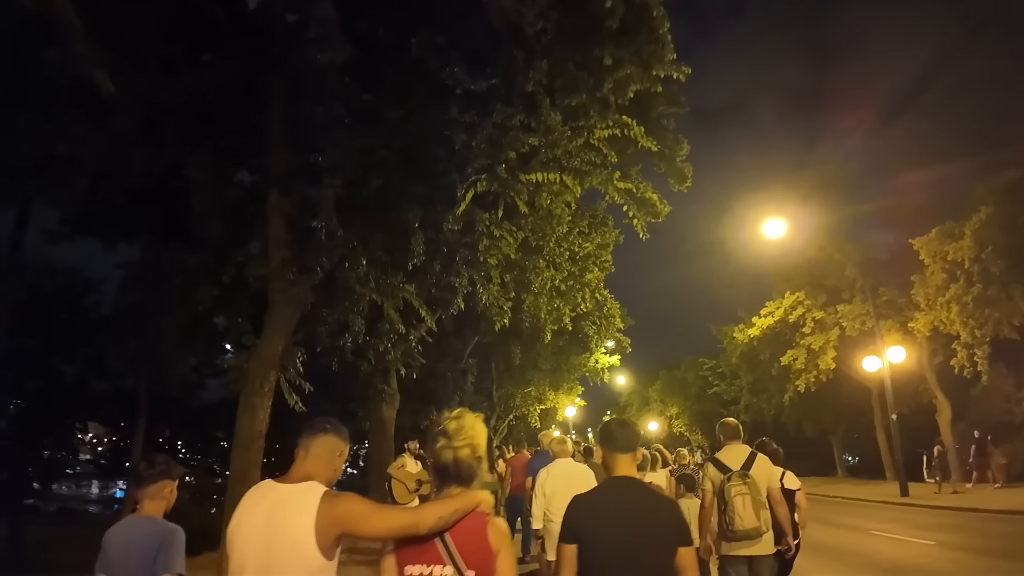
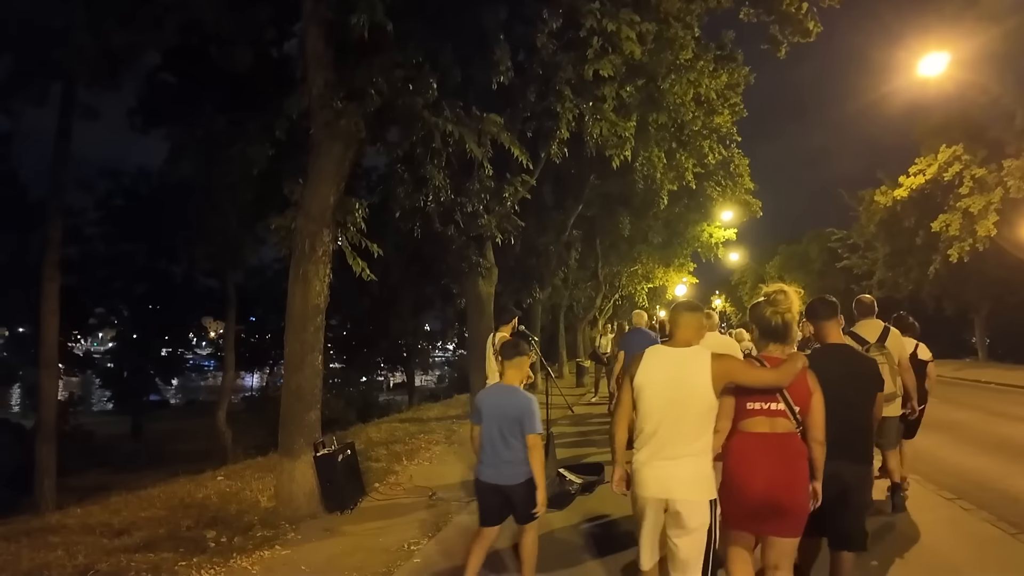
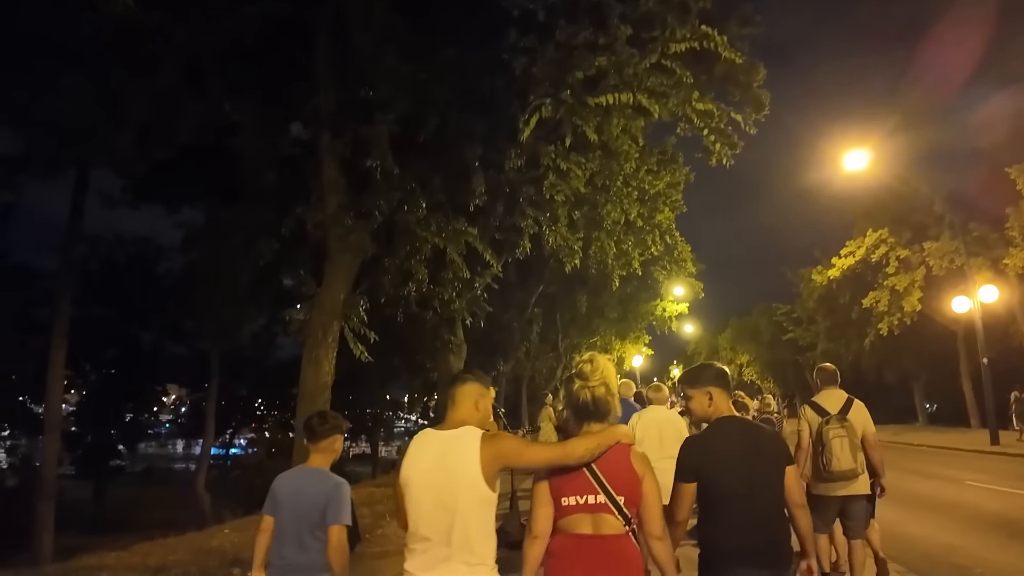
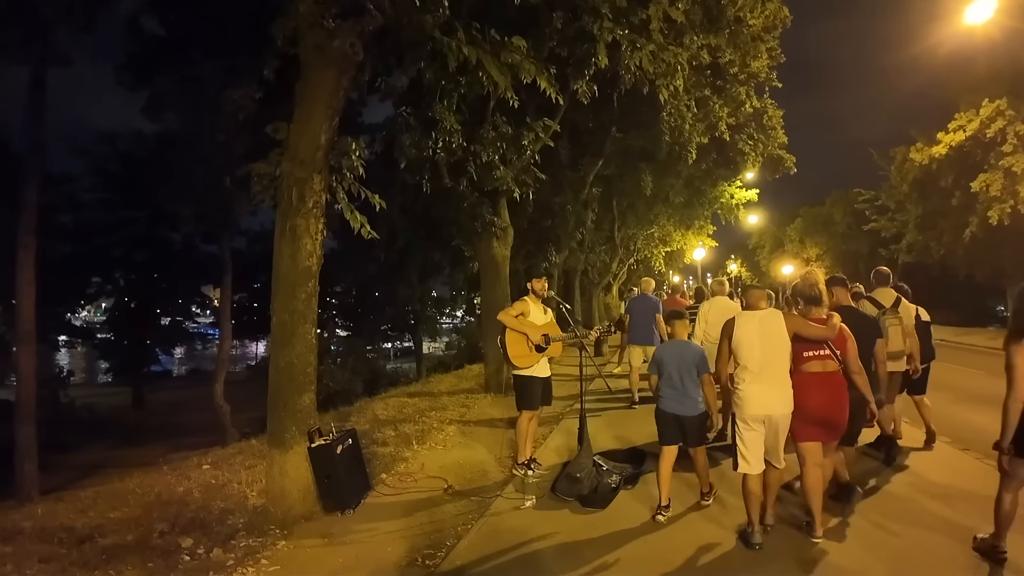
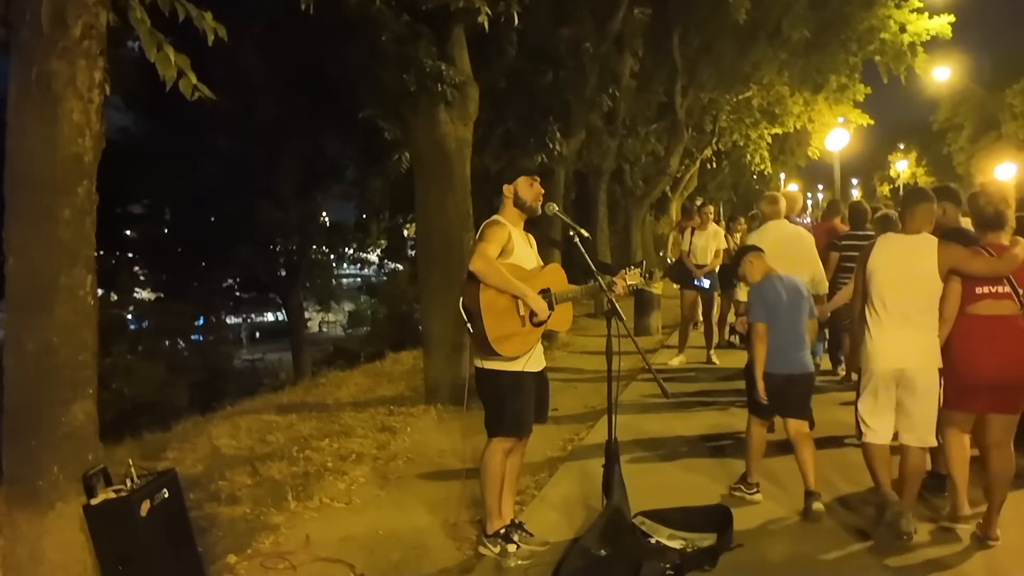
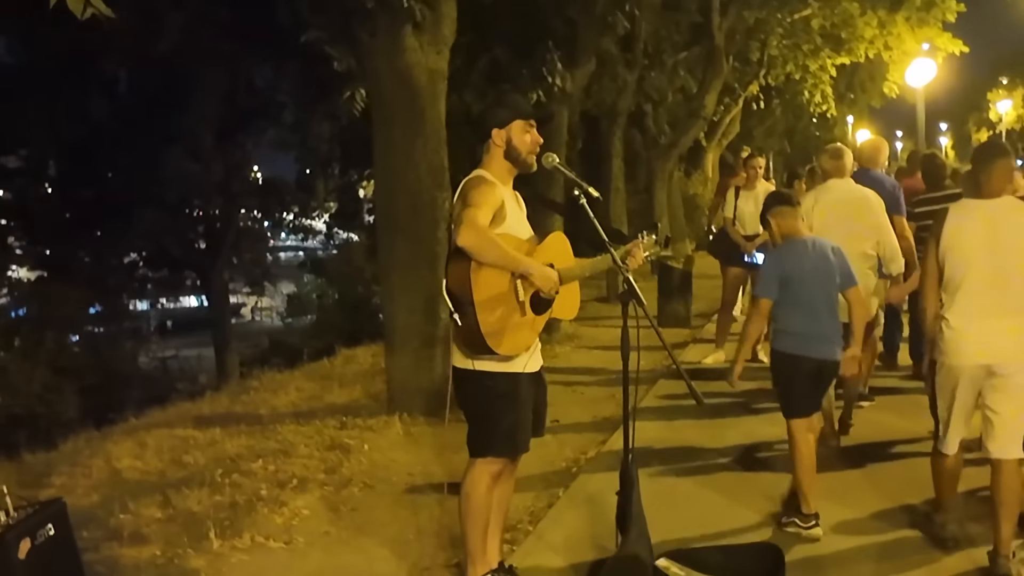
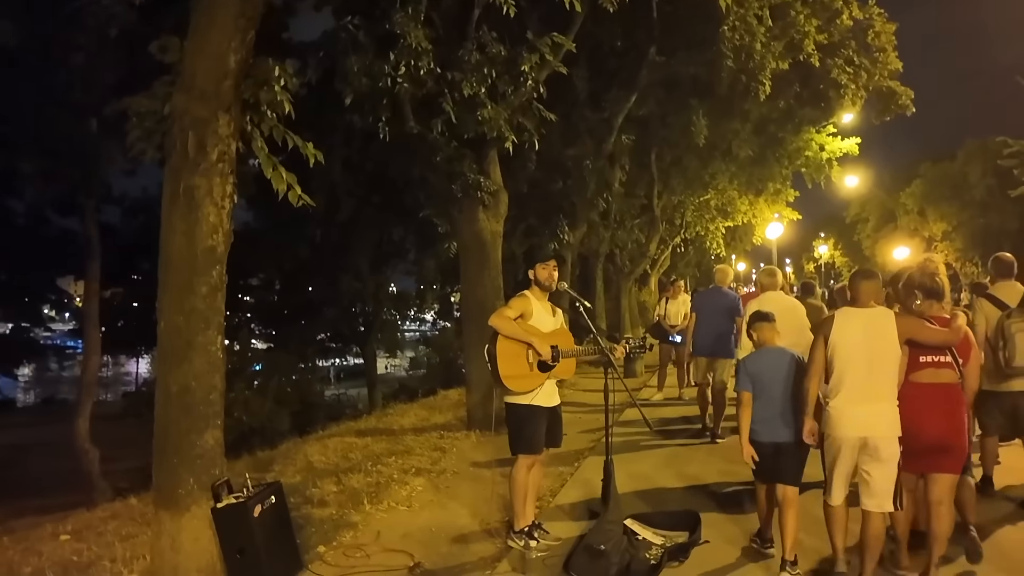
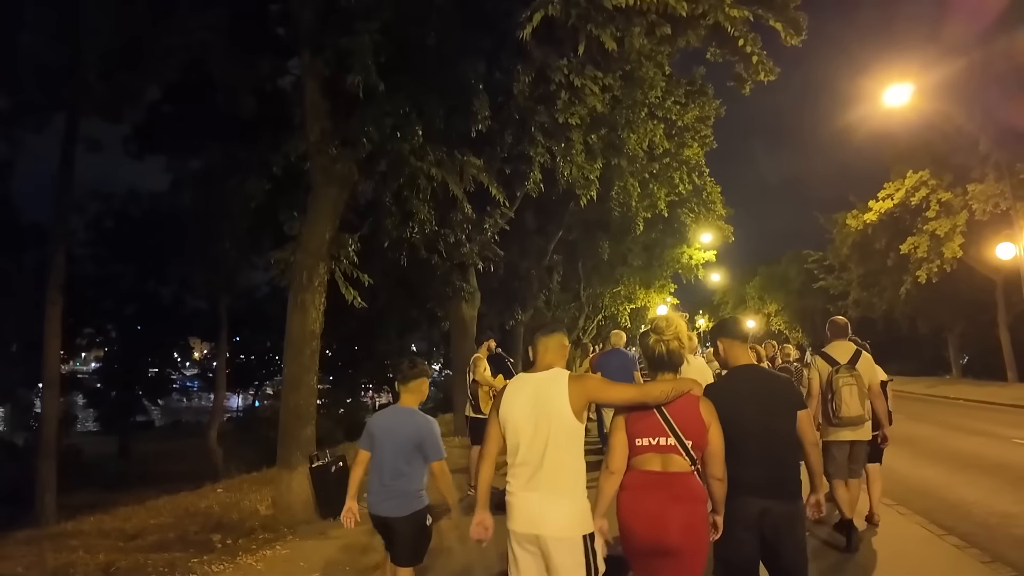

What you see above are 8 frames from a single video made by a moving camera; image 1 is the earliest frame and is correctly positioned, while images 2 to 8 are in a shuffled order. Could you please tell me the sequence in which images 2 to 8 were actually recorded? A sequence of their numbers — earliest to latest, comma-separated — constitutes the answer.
3, 8, 2, 4, 7, 5, 6
